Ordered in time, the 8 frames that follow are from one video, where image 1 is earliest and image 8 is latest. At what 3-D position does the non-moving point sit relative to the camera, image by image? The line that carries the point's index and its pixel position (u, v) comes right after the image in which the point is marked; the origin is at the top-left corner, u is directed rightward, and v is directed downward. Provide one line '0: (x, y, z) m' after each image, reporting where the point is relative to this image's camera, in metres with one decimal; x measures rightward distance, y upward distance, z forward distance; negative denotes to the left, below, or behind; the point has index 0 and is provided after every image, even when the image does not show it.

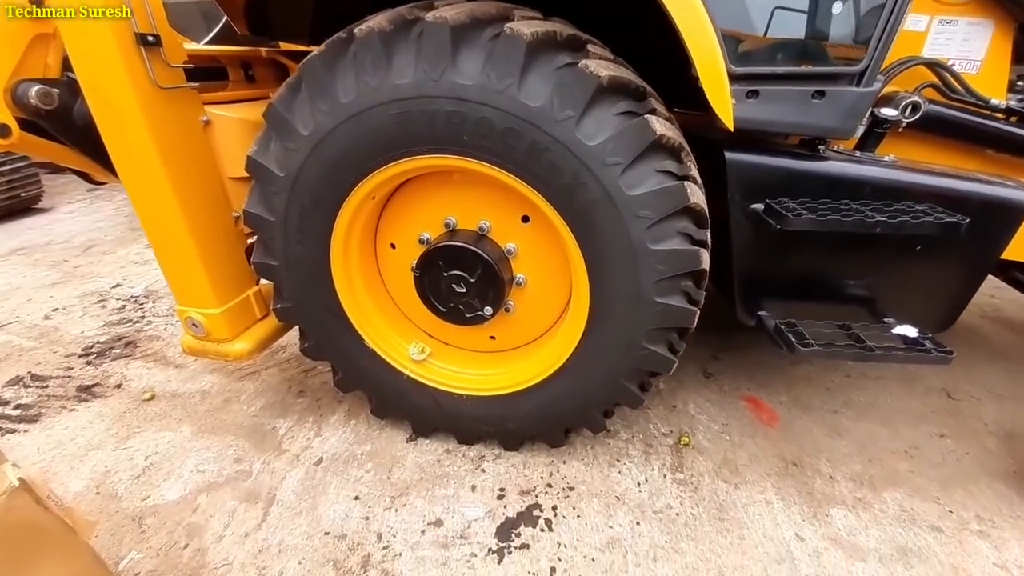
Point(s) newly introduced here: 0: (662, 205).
0: (+0.4, +0.2, +1.2) m
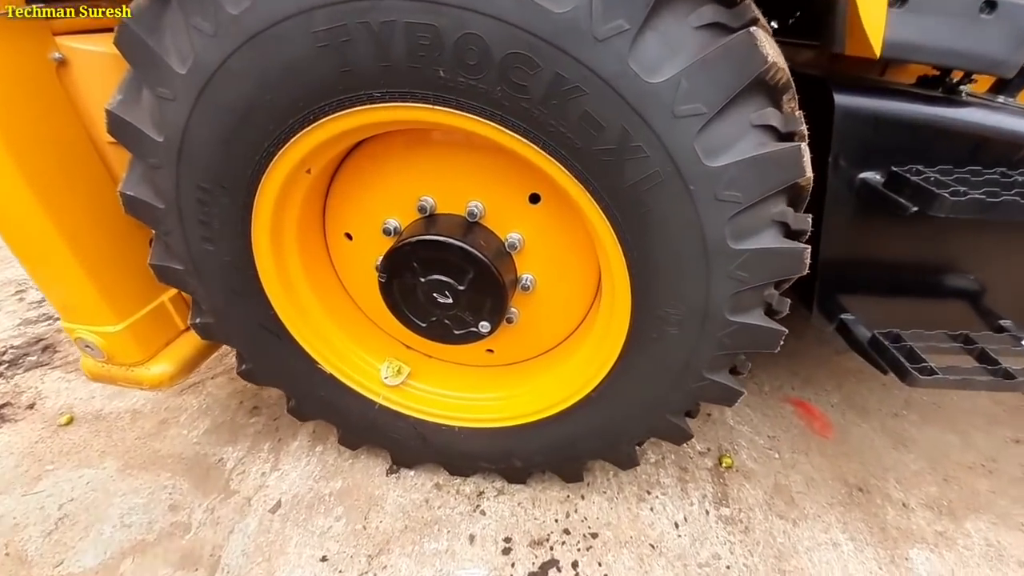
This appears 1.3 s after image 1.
0: (+0.5, +0.2, +0.8) m
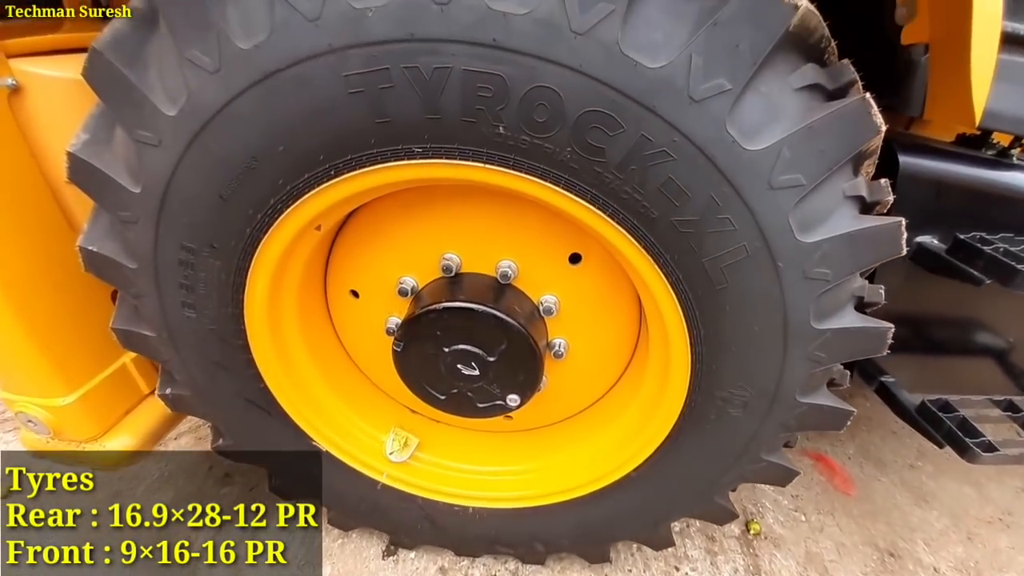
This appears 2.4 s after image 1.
0: (+0.5, 0.0, +0.7) m
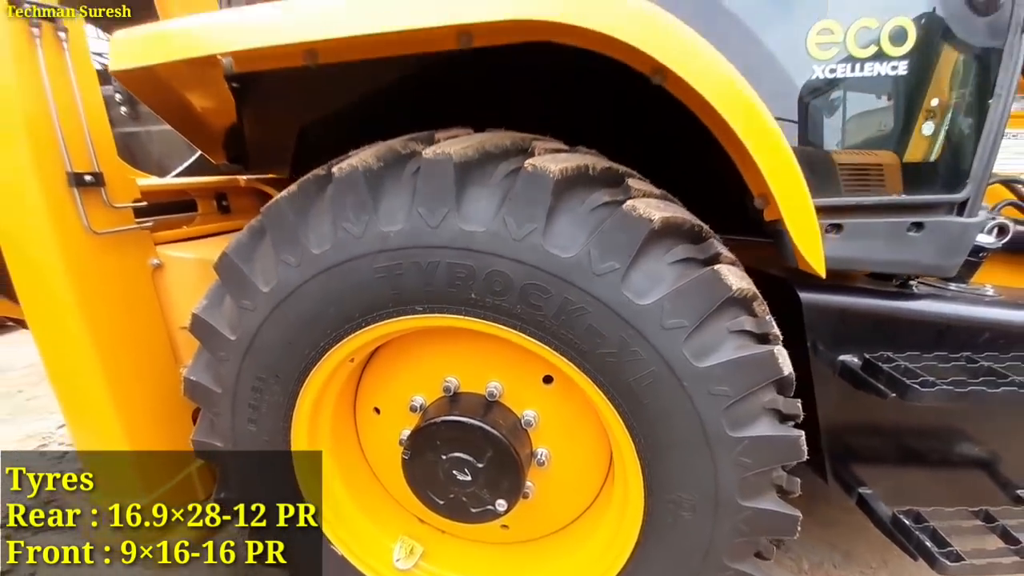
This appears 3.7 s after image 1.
0: (+0.5, -0.2, +0.9) m
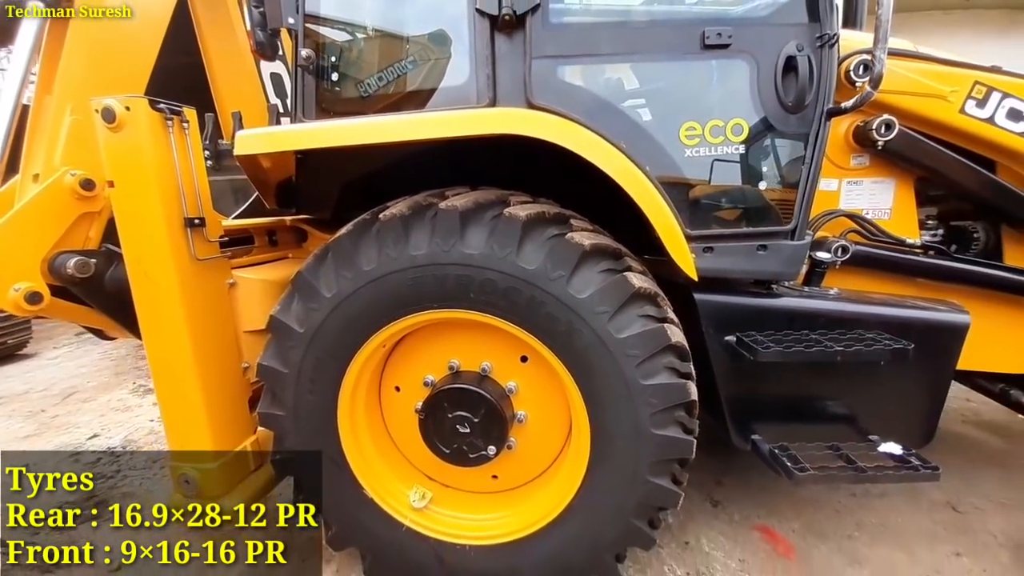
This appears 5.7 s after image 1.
0: (+0.4, -0.2, +1.4) m
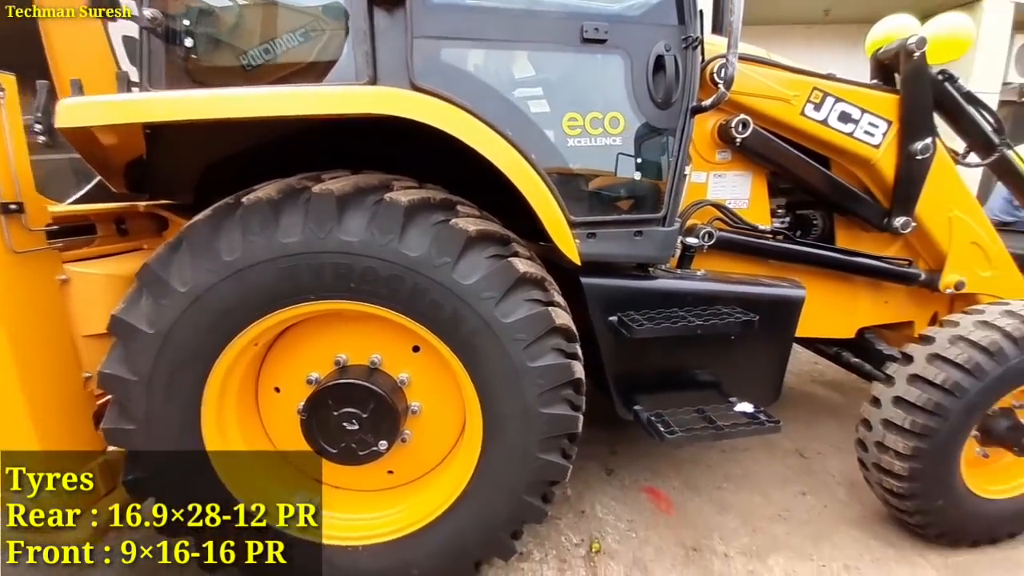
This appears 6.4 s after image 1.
0: (+0.1, -0.1, +1.4) m
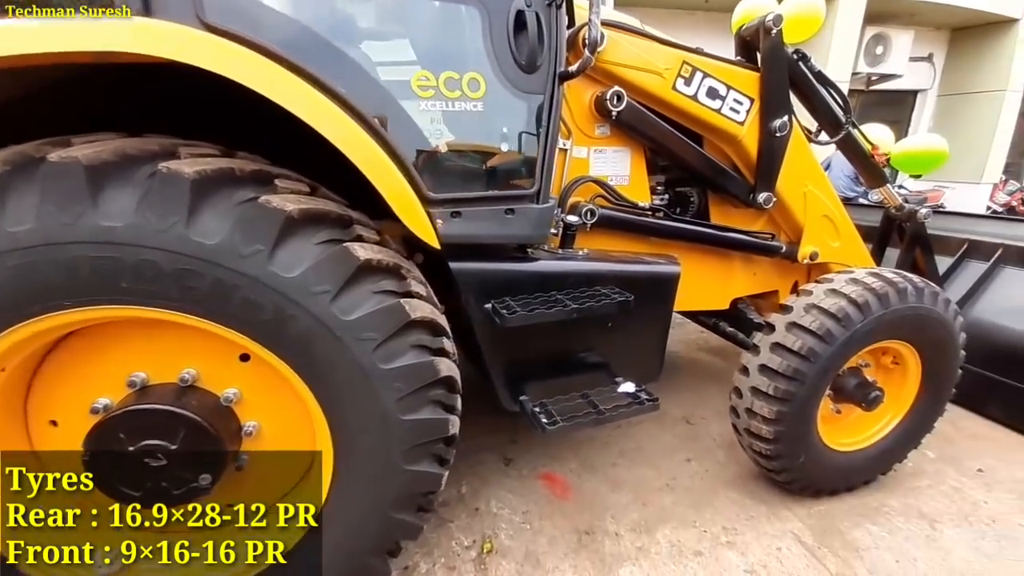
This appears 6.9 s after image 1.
0: (-0.4, -0.1, +1.2) m
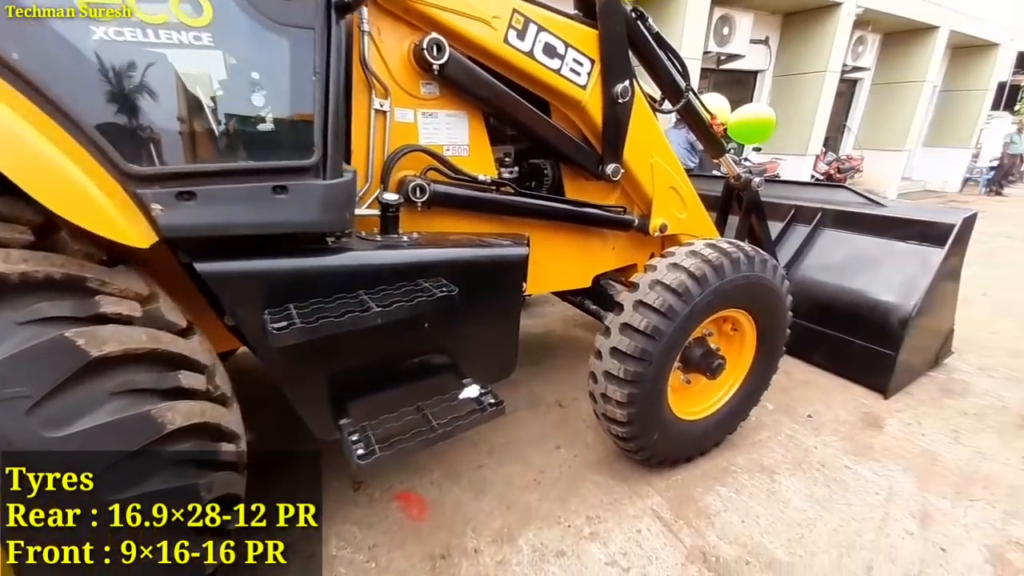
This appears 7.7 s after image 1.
0: (-0.9, -0.2, +0.8) m
